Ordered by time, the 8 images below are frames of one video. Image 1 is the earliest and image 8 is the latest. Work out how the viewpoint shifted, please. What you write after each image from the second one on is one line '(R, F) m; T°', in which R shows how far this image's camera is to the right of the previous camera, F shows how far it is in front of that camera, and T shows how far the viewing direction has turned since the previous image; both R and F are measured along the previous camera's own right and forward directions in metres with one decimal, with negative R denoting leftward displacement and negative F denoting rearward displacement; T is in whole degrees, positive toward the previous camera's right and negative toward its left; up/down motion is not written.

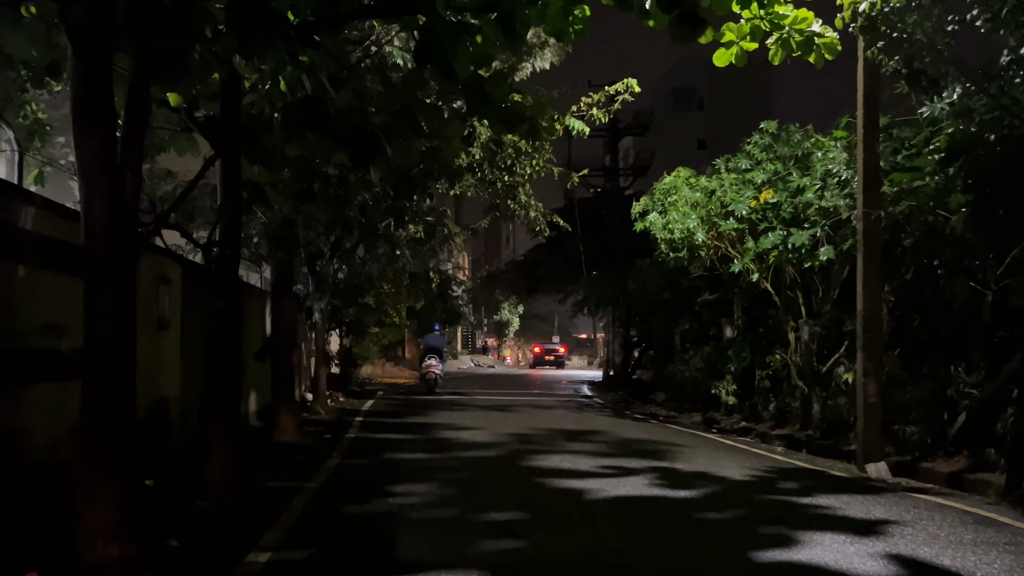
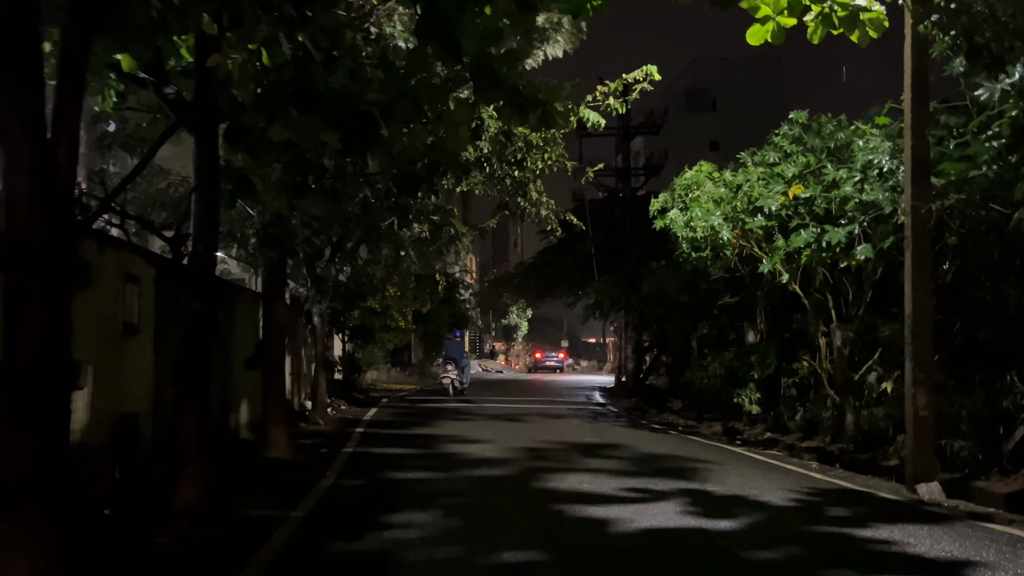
(-0.1, +1.0) m; -1°
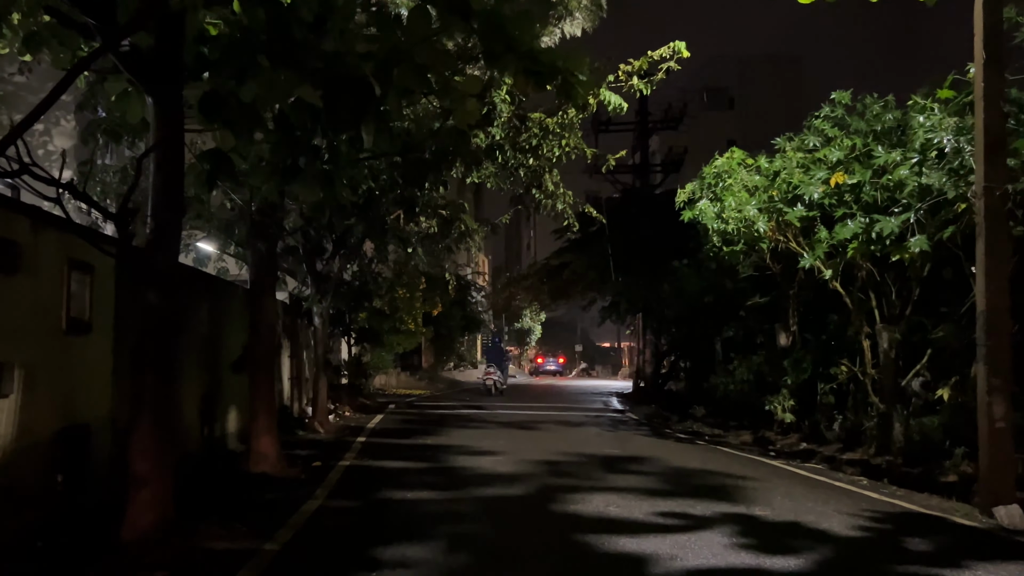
(0.0, +1.2) m; -1°
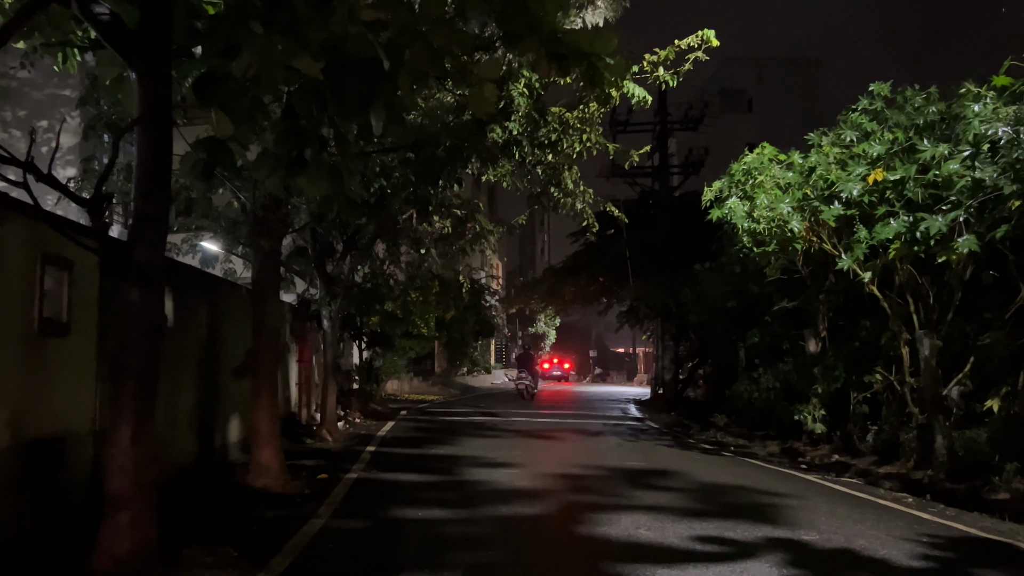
(-0.1, +0.7) m; -1°
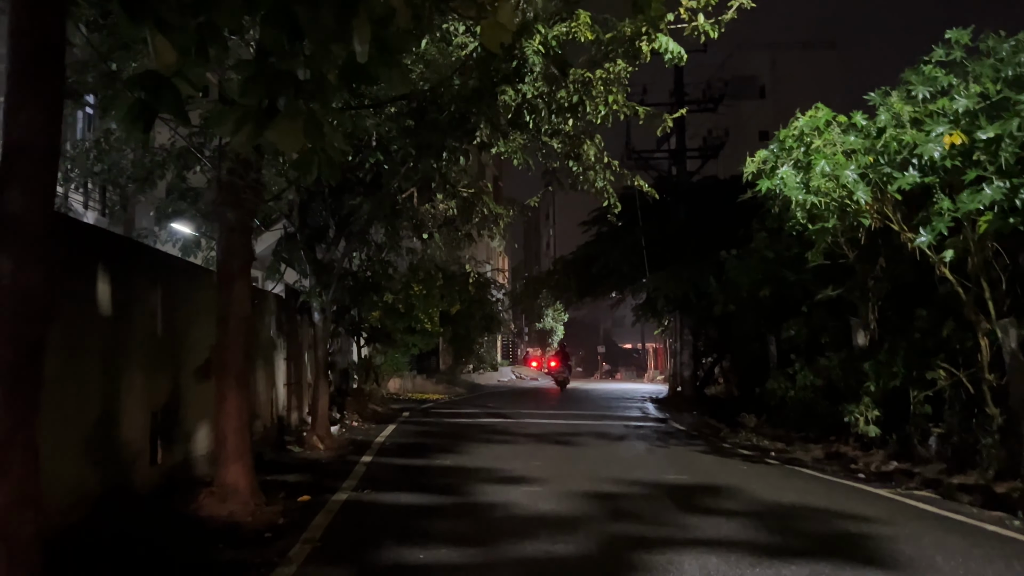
(-0.2, +1.7) m; 0°
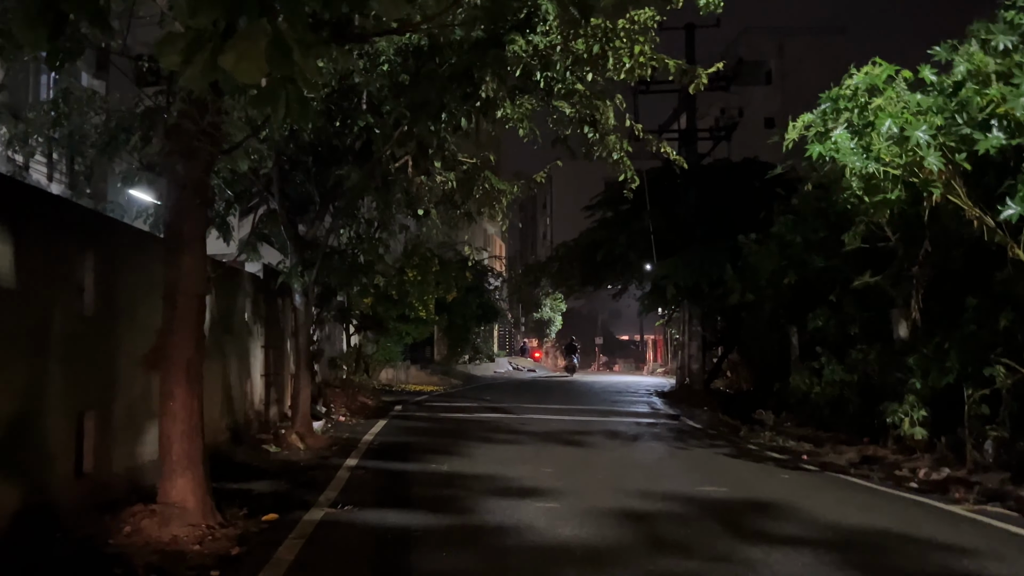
(-0.2, +1.5) m; 0°
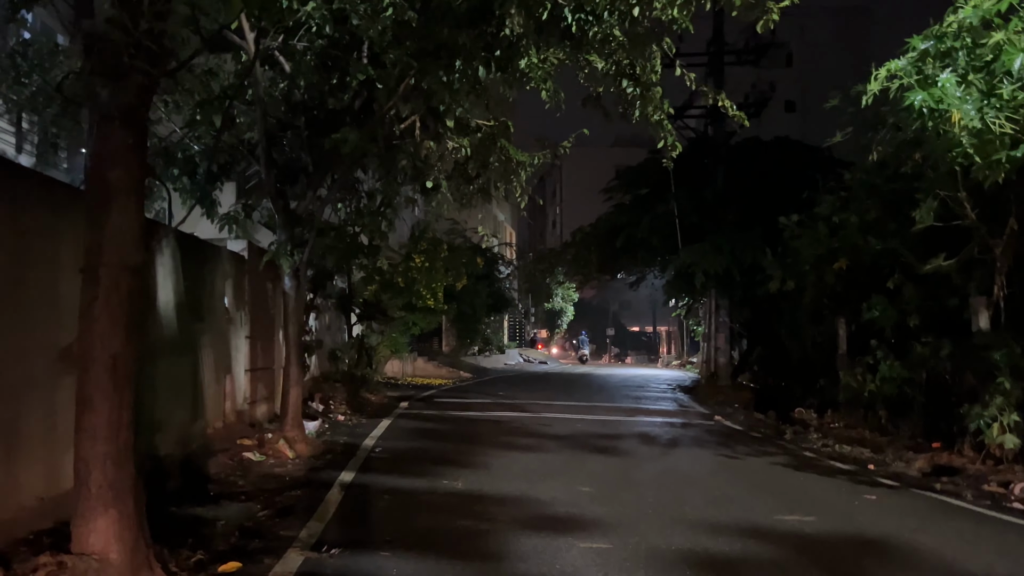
(-0.2, +1.7) m; 0°
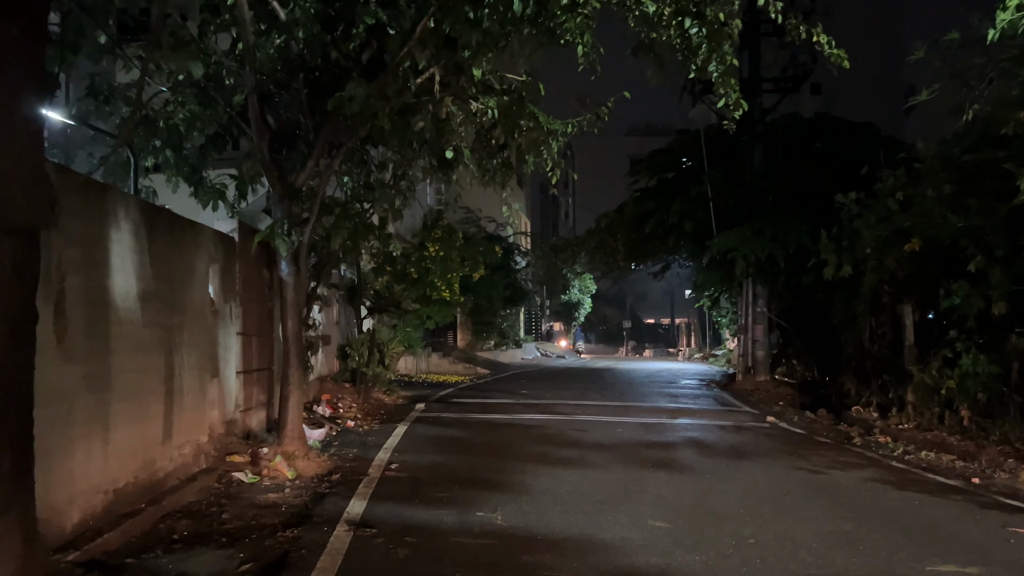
(-0.3, +1.7) m; -1°
